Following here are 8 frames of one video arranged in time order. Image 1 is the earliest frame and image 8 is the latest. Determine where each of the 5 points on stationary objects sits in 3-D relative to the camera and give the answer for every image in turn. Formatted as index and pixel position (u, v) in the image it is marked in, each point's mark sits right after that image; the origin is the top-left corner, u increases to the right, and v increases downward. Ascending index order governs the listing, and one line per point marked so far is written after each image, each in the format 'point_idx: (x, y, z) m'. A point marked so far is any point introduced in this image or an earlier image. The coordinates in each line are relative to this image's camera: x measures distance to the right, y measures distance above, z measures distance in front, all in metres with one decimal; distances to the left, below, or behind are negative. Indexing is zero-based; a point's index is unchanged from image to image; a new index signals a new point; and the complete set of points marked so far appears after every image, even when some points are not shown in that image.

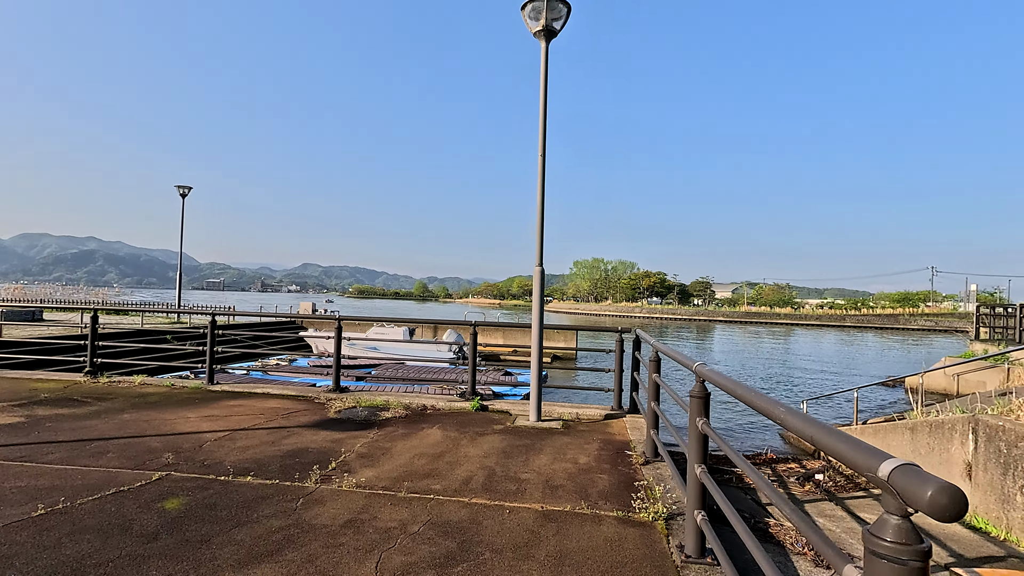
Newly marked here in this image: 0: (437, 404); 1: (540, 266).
0: (-0.9, -1.4, +6.1) m
1: (+0.3, +0.2, +5.5) m
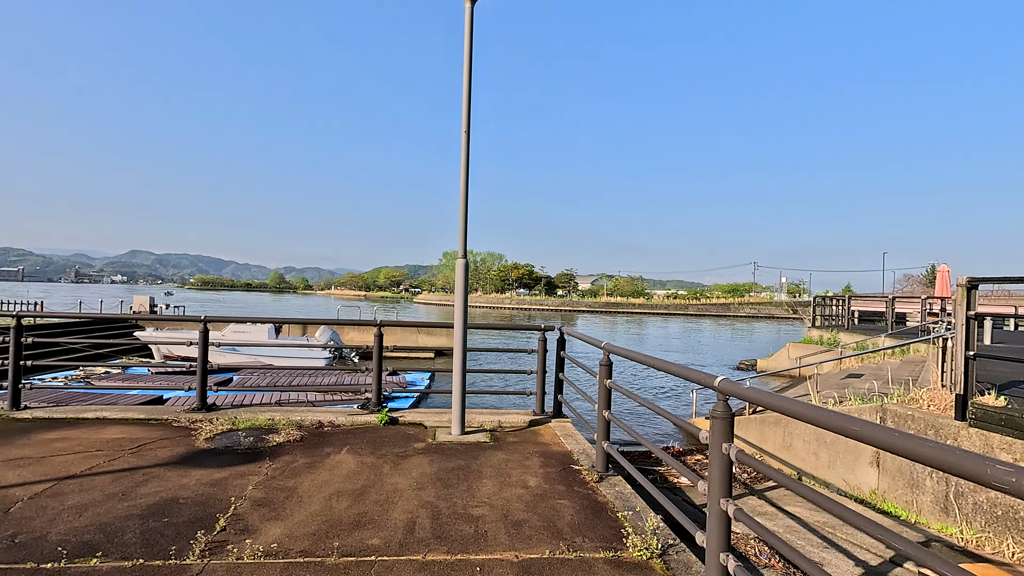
0: (-1.7, -1.3, +5.2) m
1: (-0.4, +0.3, +4.8) m
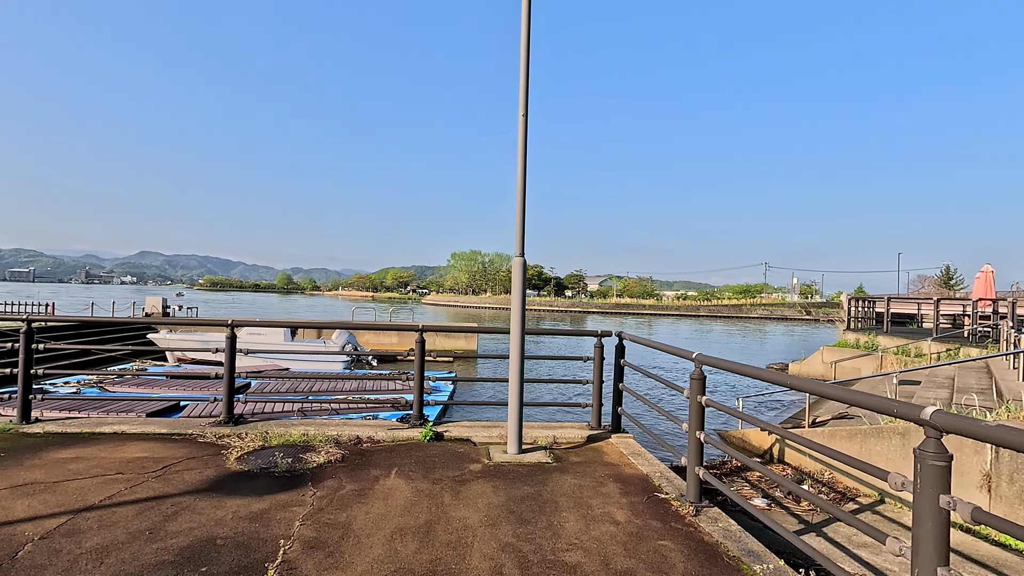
0: (-1.2, -1.3, +4.7) m
1: (+0.1, +0.3, +4.3) m
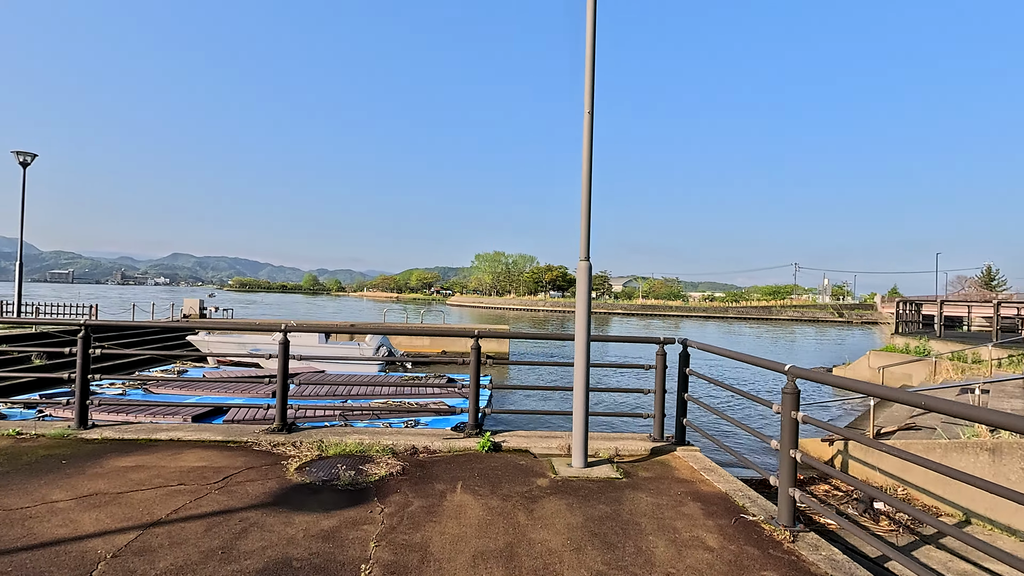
0: (-0.7, -1.4, +4.5) m
1: (+0.6, +0.2, +4.1) m
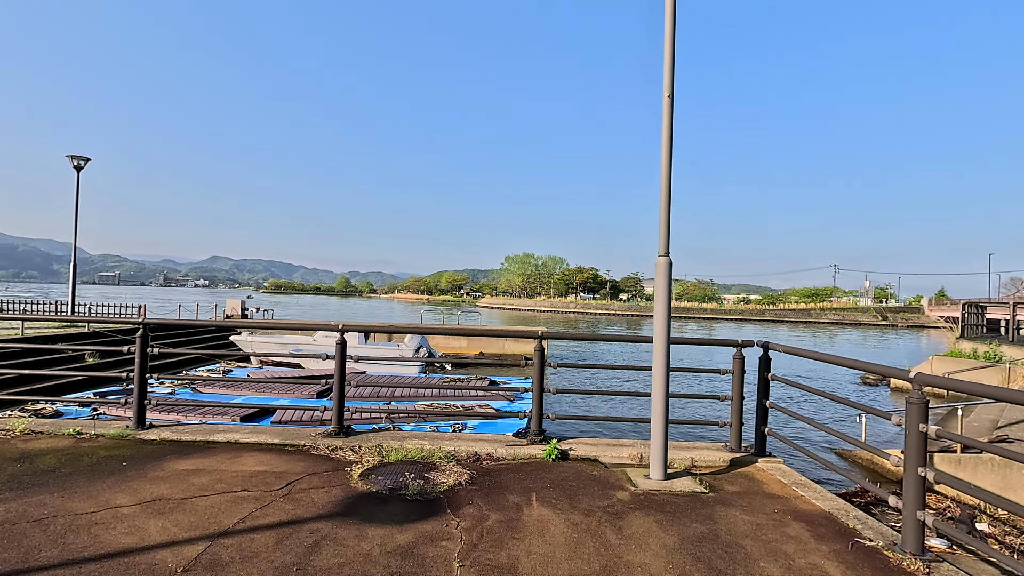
0: (-0.1, -1.3, +4.3) m
1: (+1.1, +0.2, +3.8) m
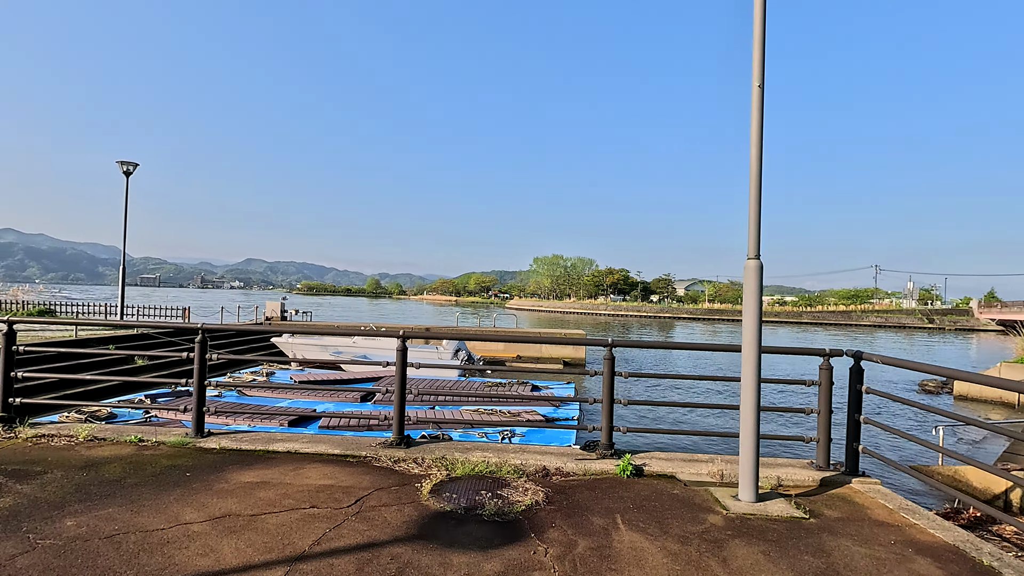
0: (+0.4, -1.4, +4.1) m
1: (+1.6, +0.2, +3.5) m
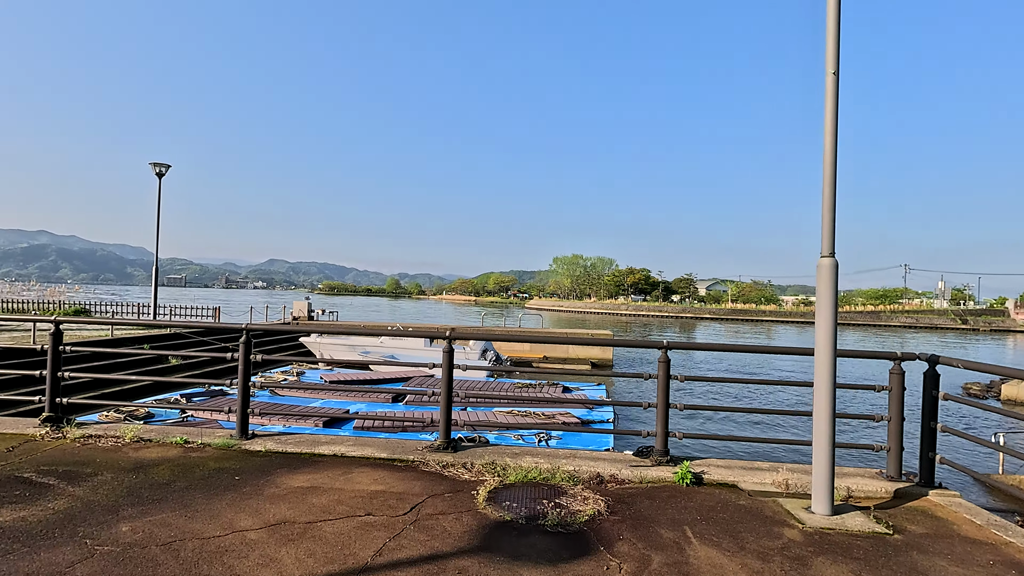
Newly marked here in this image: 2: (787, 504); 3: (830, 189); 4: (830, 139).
0: (+0.8, -1.4, +3.9) m
1: (+2.0, +0.2, +3.3) m
2: (+1.8, -1.4, +3.4) m
3: (+2.0, +0.6, +3.3) m
4: (+2.0, +0.9, +3.3) m
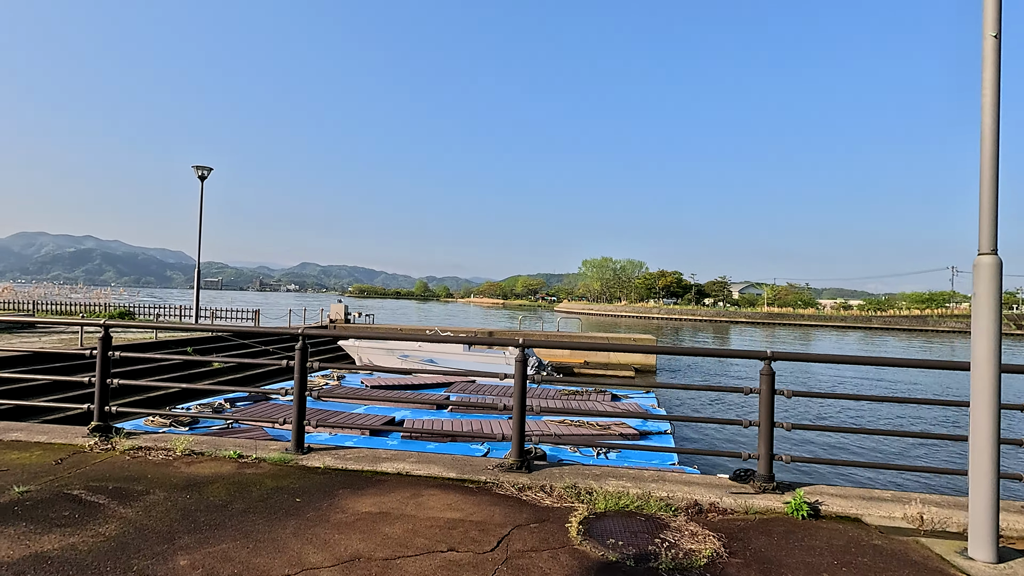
0: (+1.4, -1.4, +3.4) m
1: (+2.5, +0.2, +2.8) m
2: (+2.3, -1.4, +2.9) m
3: (+2.5, +0.6, +2.8) m
4: (+2.5, +0.9, +2.8) m
